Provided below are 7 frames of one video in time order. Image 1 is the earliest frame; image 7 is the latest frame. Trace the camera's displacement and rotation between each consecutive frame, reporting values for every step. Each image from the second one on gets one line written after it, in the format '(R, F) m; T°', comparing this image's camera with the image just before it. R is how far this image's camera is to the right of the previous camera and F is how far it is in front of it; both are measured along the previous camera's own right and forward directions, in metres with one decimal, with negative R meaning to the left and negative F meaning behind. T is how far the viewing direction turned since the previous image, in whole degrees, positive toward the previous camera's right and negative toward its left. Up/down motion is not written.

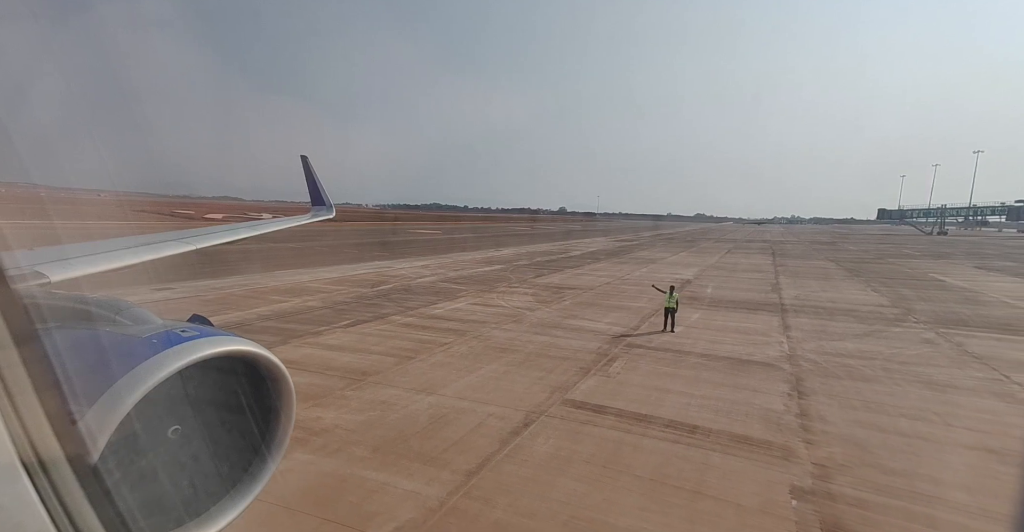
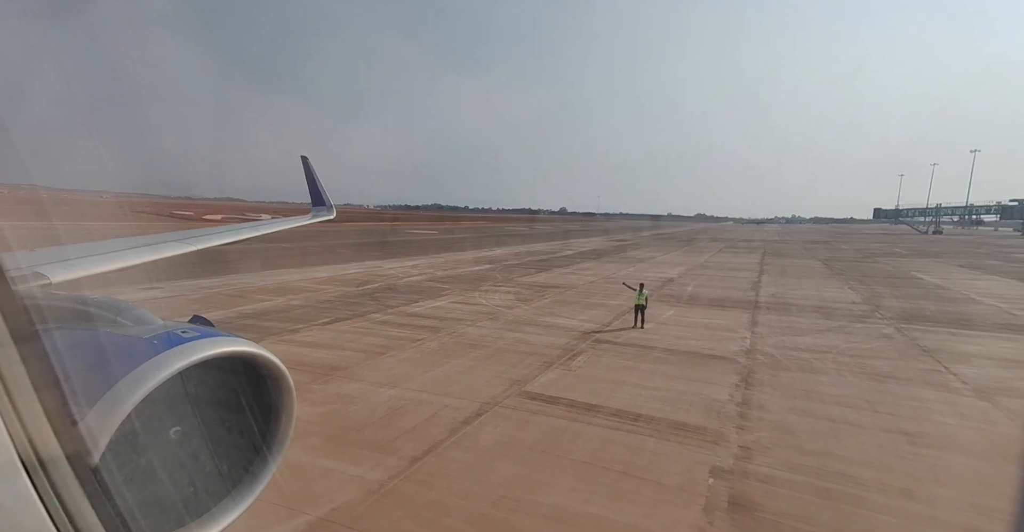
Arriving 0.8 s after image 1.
(+0.7, -0.5) m; 0°
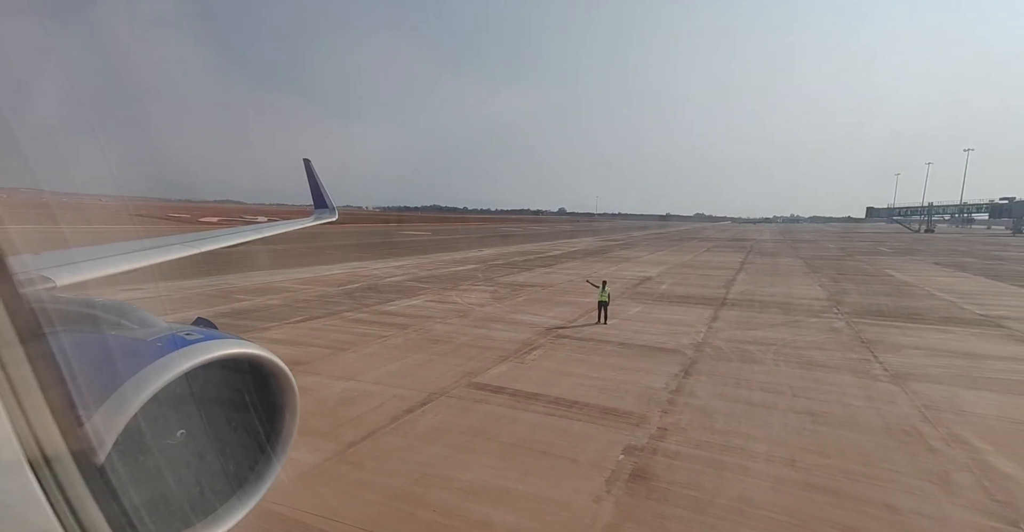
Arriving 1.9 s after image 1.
(+0.9, -0.6) m; 0°
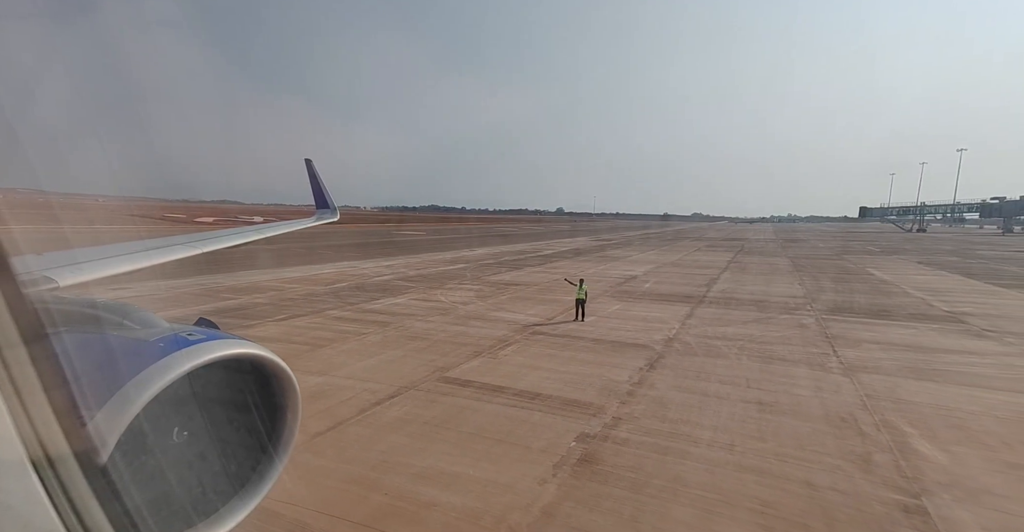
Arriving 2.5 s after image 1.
(+0.6, -0.4) m; 0°
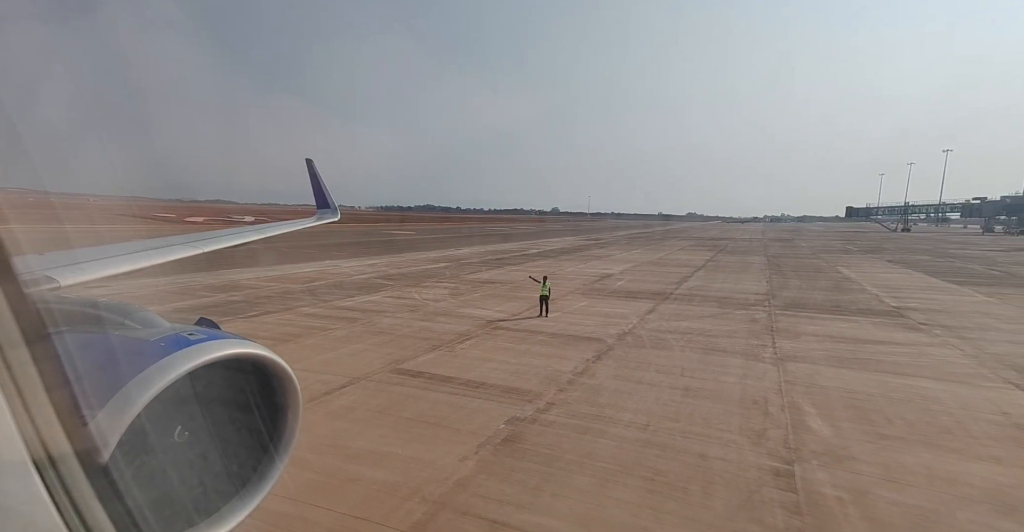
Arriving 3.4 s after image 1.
(+1.0, -0.6) m; 0°
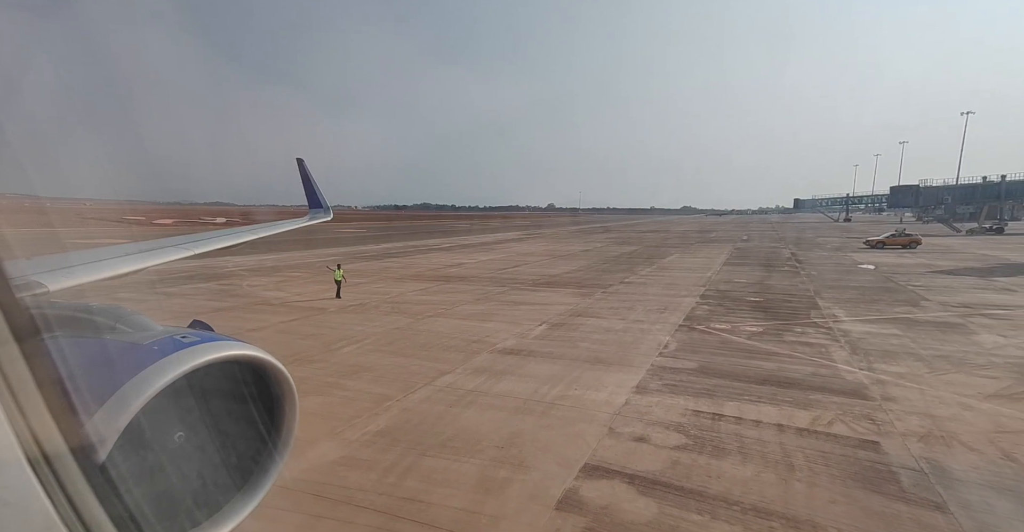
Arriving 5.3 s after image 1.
(+0.8, -1.1) m; +1°
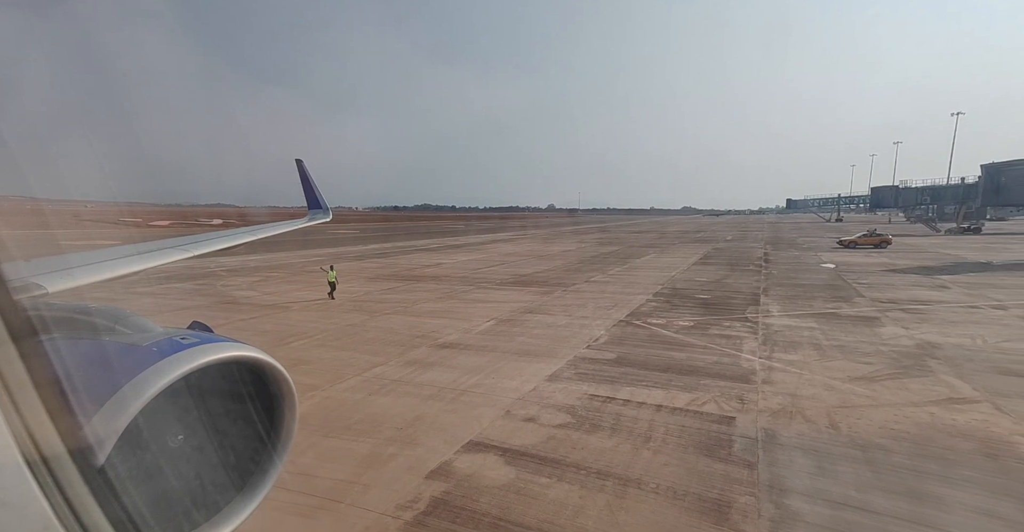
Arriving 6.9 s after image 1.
(+0.5, -0.3) m; 0°
